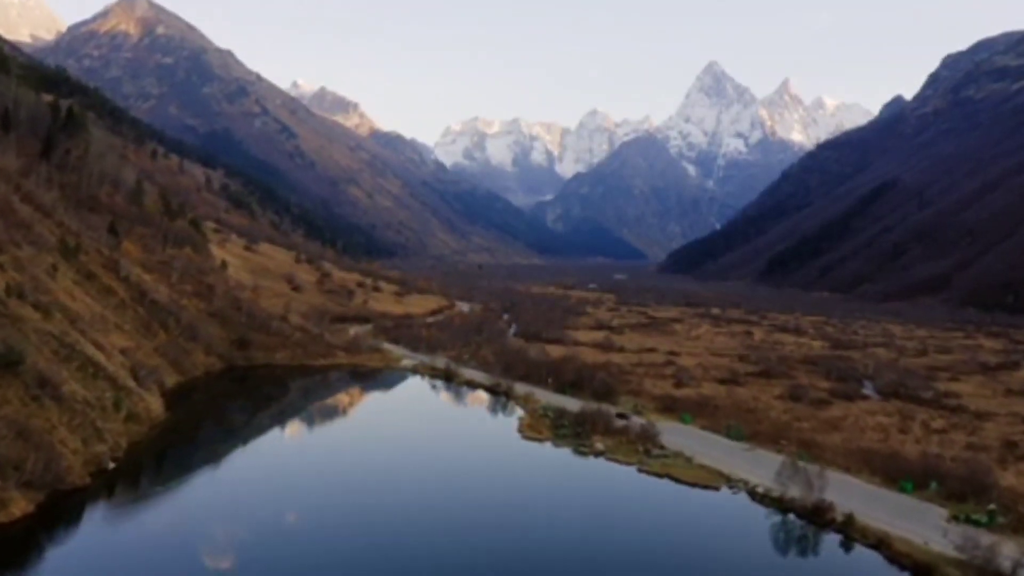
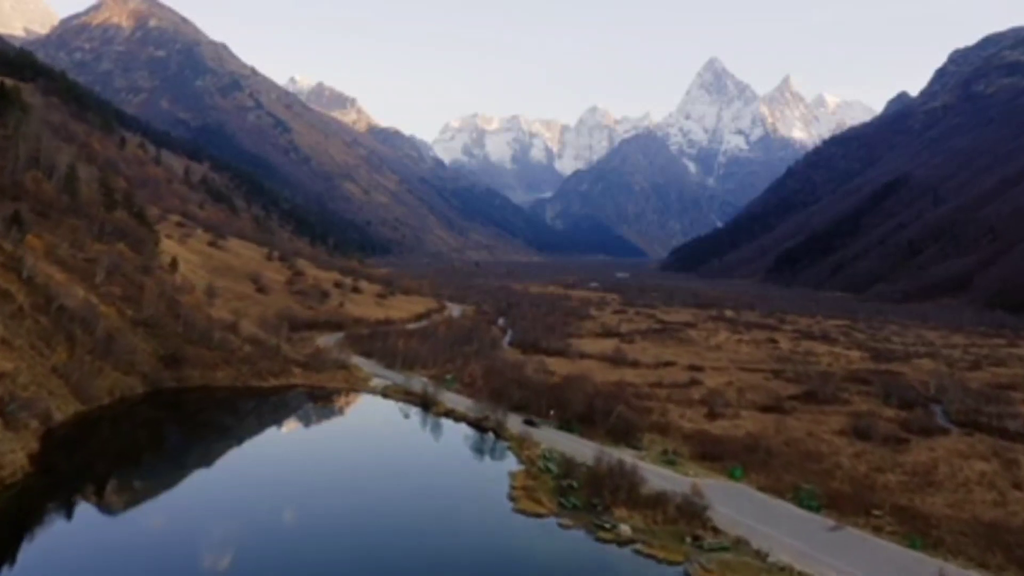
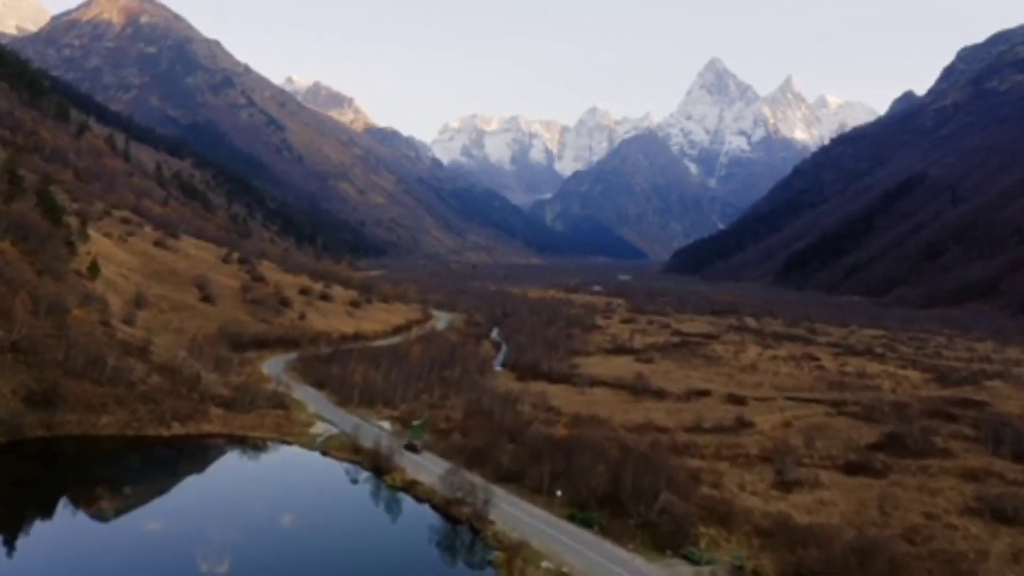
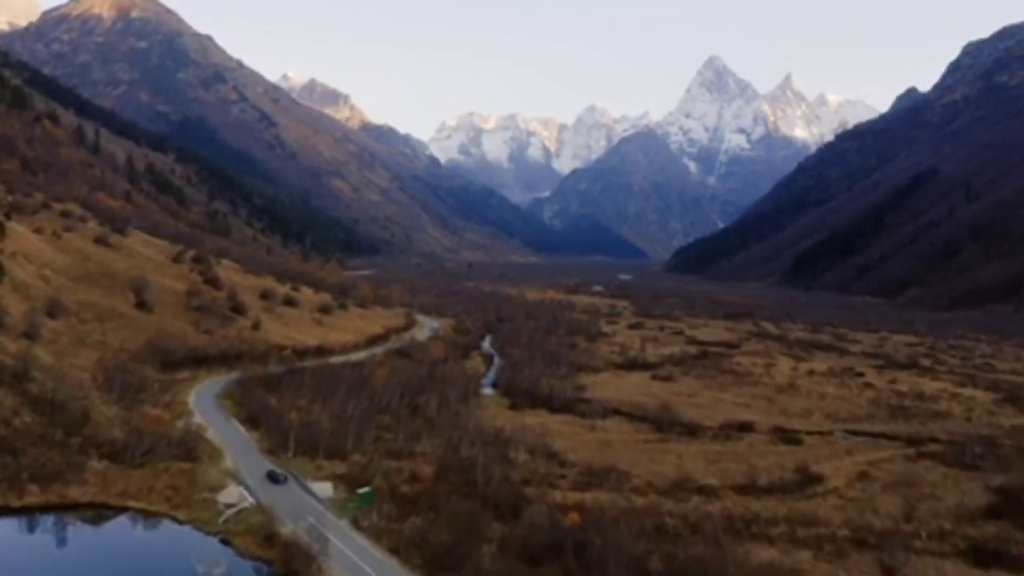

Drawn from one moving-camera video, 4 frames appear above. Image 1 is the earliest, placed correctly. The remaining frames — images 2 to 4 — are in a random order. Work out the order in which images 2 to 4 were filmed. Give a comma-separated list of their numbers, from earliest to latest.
2, 3, 4
